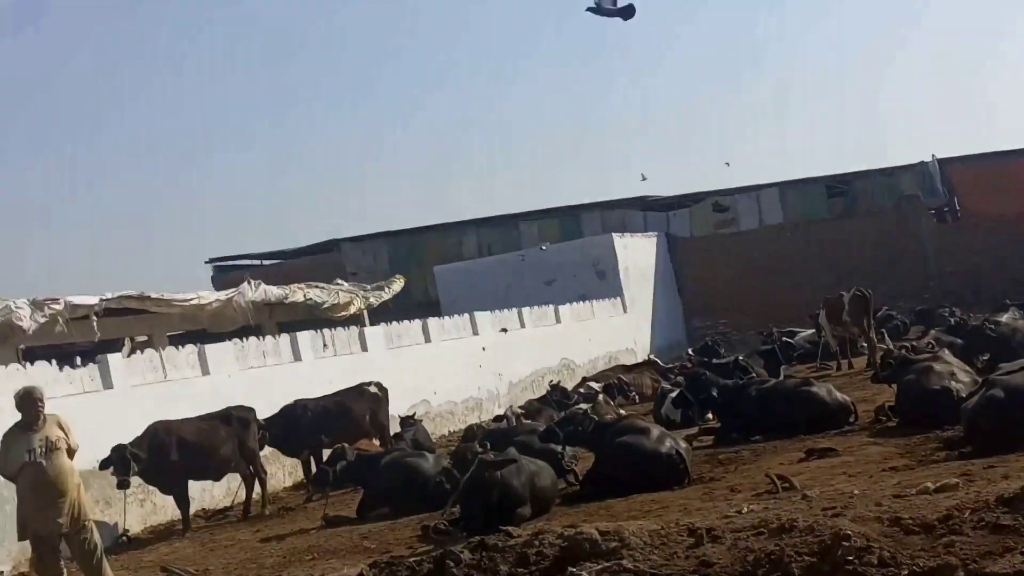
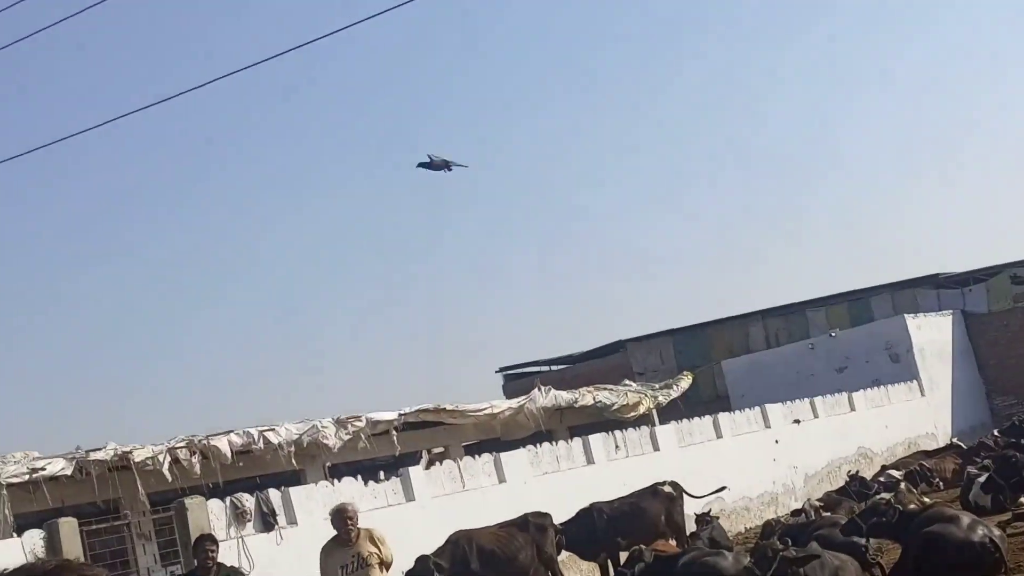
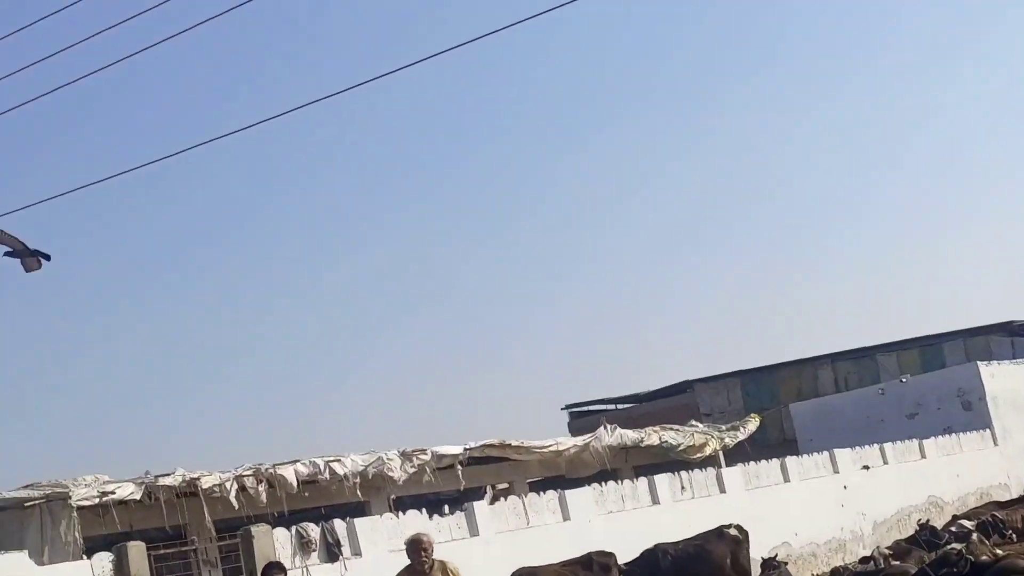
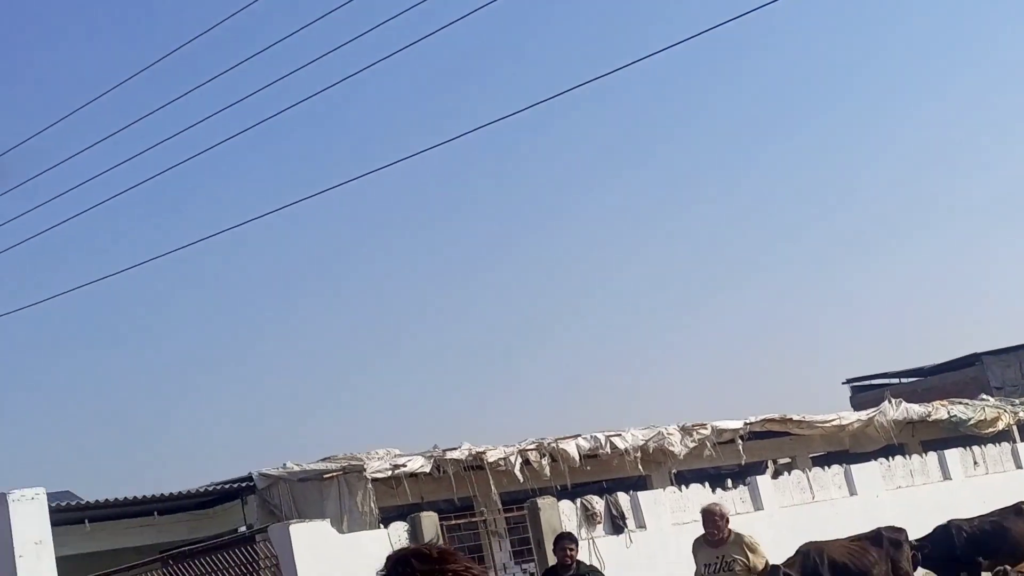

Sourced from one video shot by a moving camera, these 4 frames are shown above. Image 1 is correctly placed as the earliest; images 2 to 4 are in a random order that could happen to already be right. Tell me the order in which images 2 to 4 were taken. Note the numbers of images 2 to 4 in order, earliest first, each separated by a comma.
2, 3, 4
